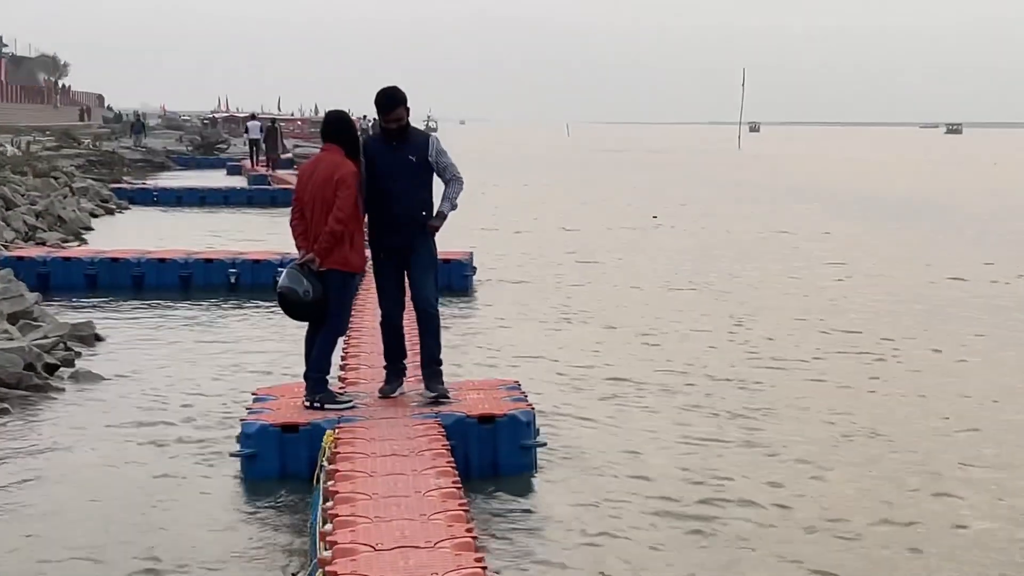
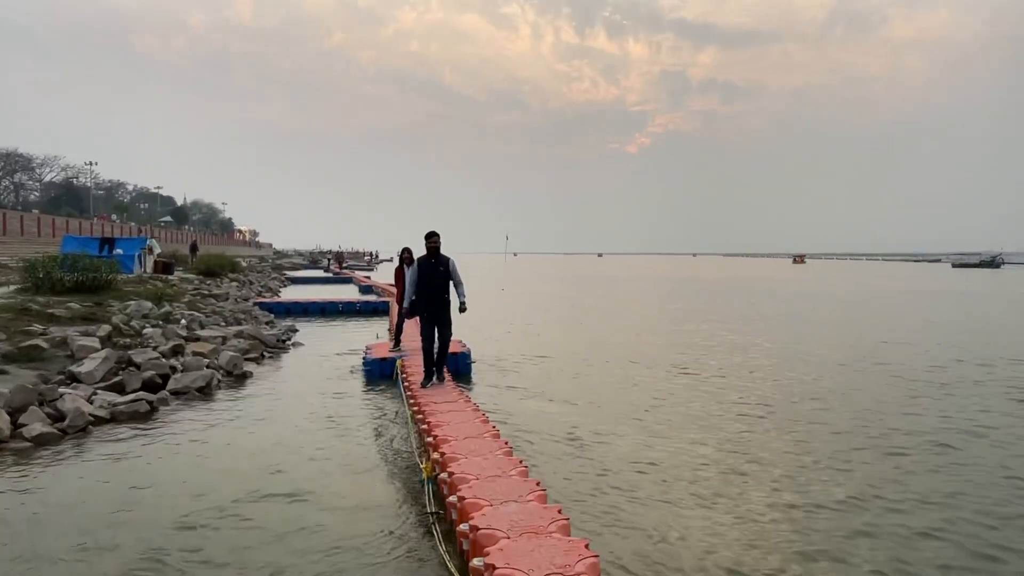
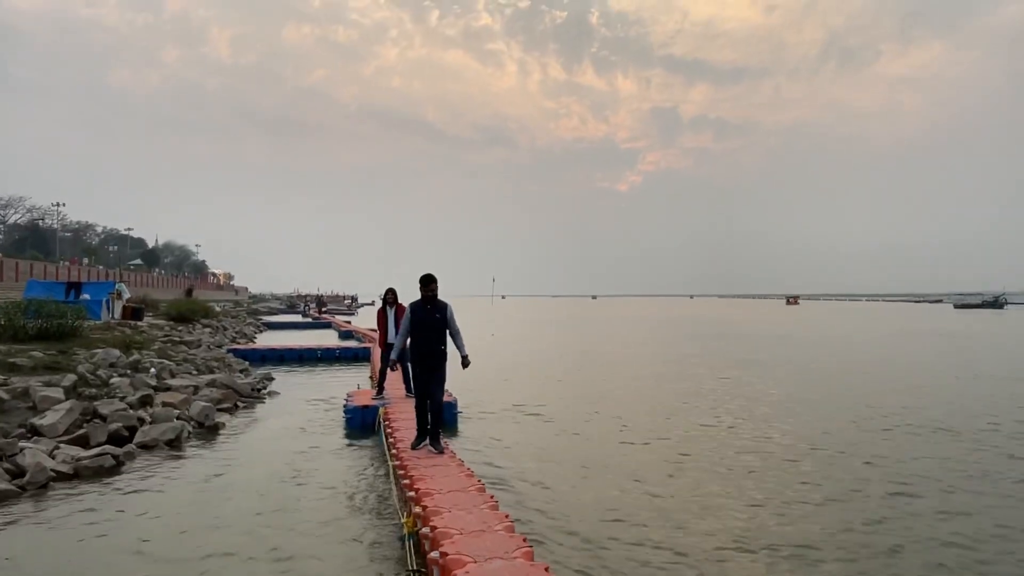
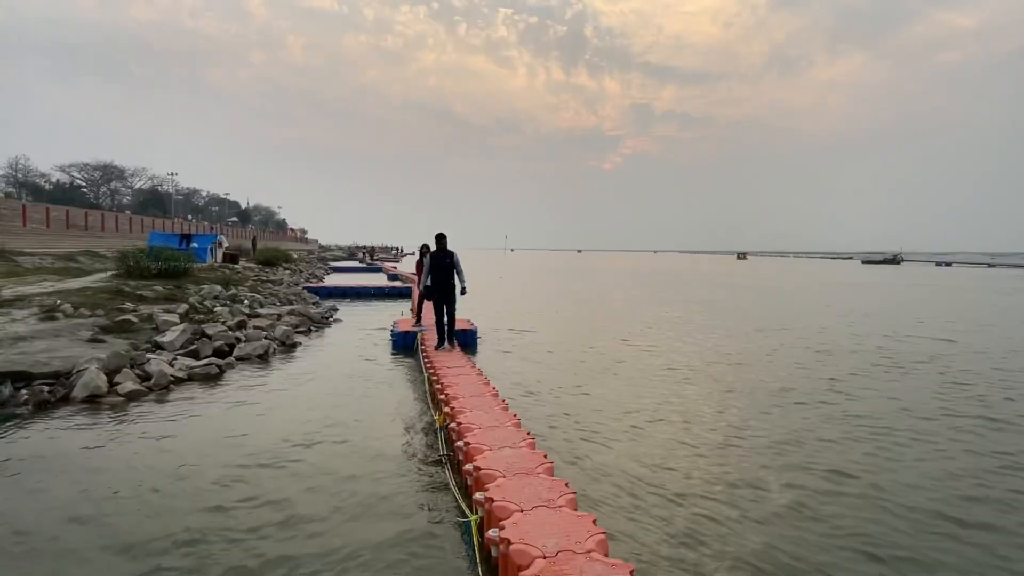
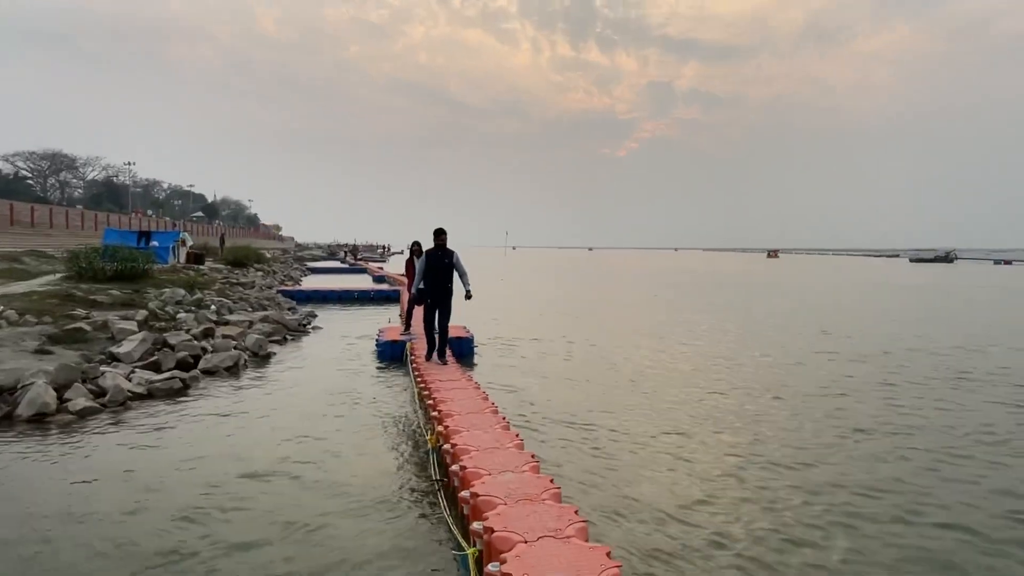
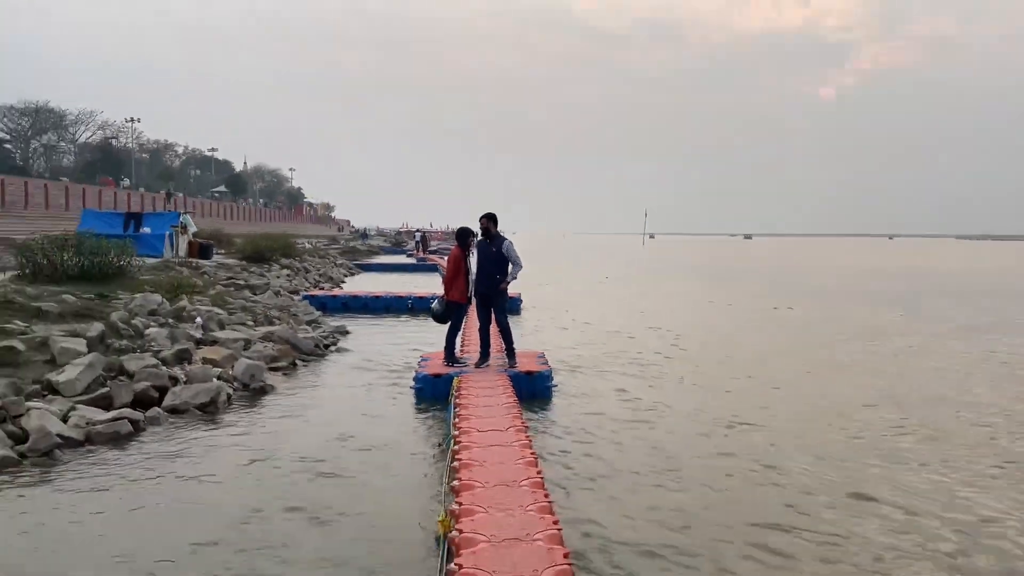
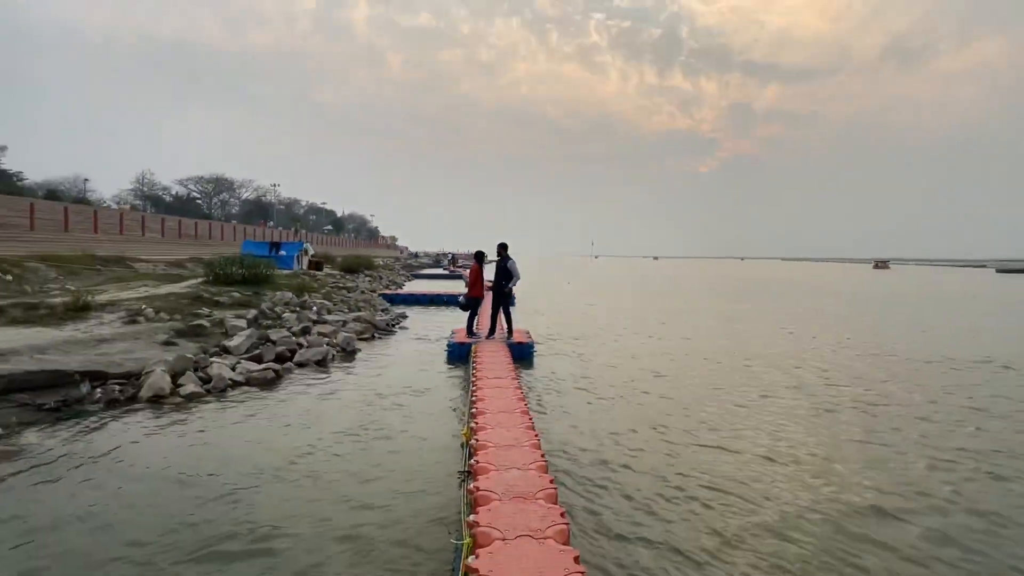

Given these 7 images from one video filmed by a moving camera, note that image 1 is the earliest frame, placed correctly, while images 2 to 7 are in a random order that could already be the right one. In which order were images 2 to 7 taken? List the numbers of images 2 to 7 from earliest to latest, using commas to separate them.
6, 7, 4, 5, 2, 3
